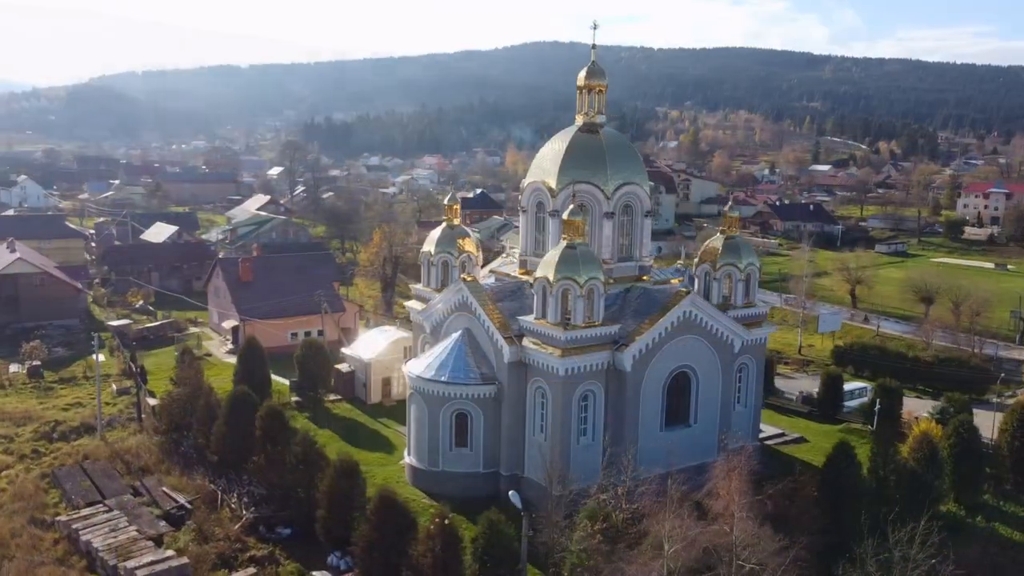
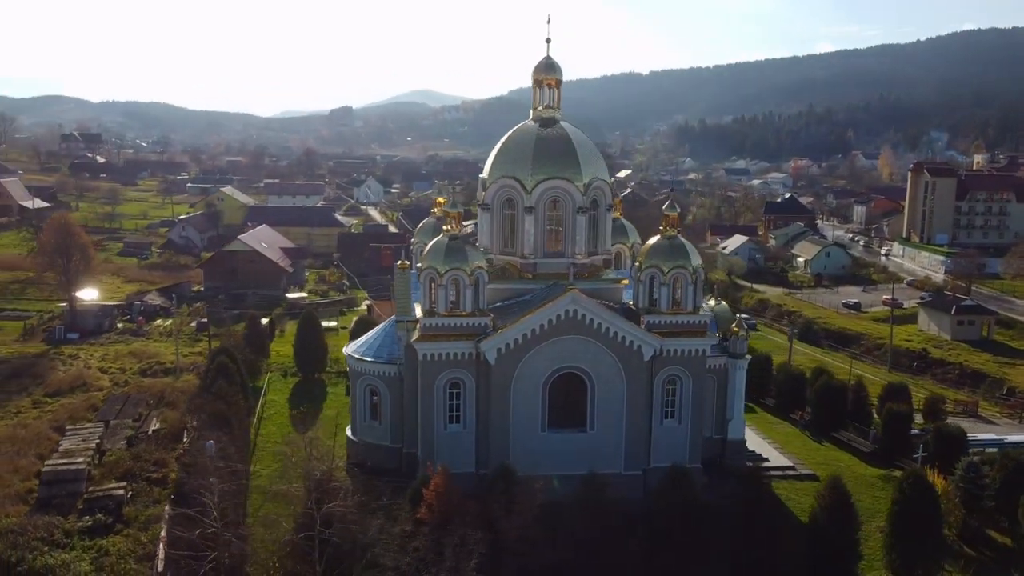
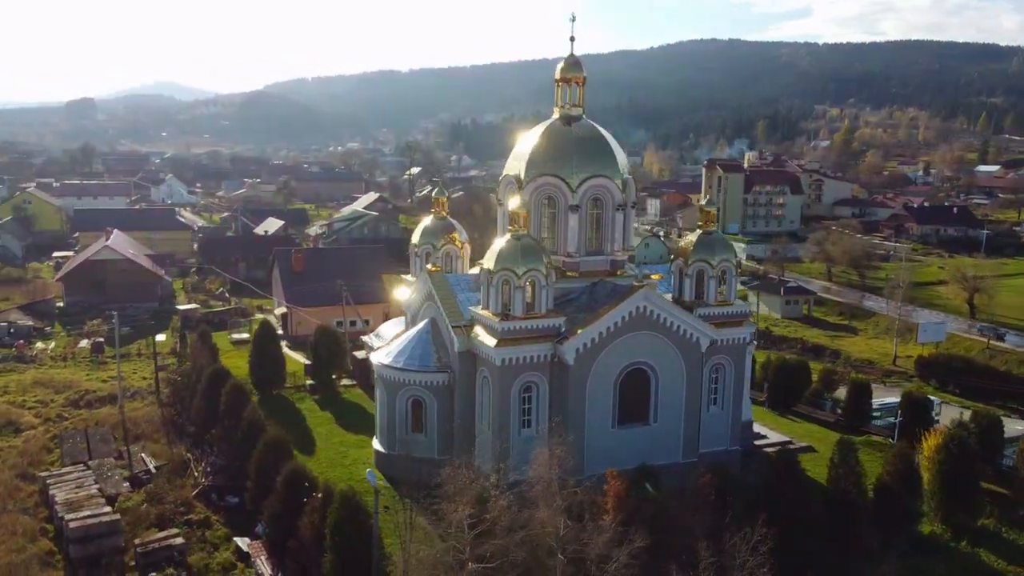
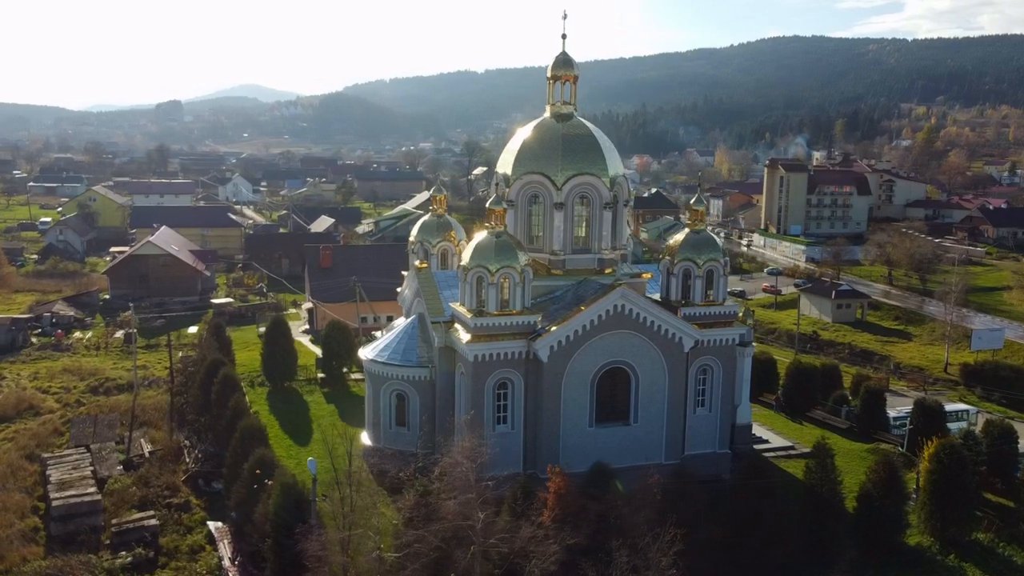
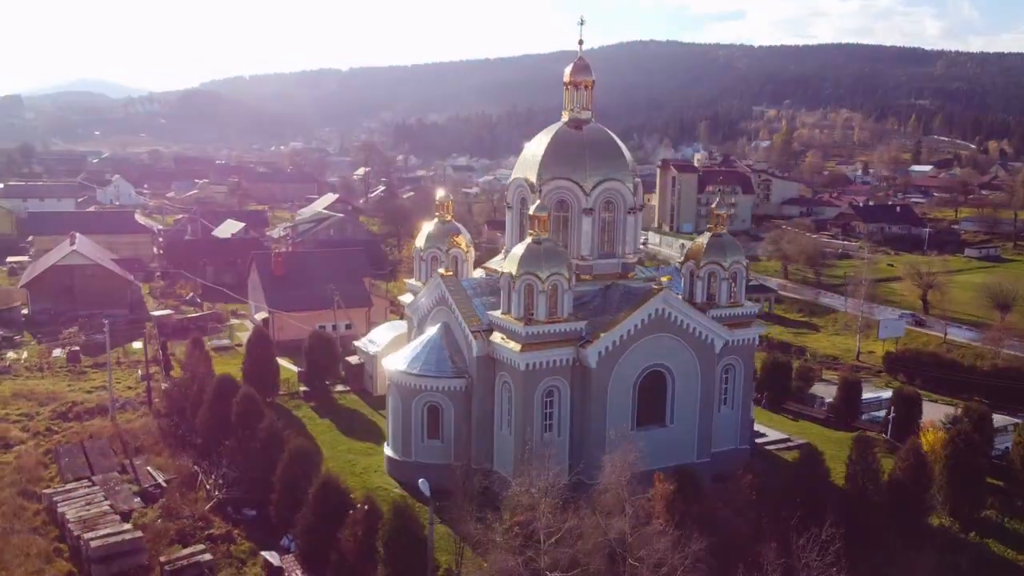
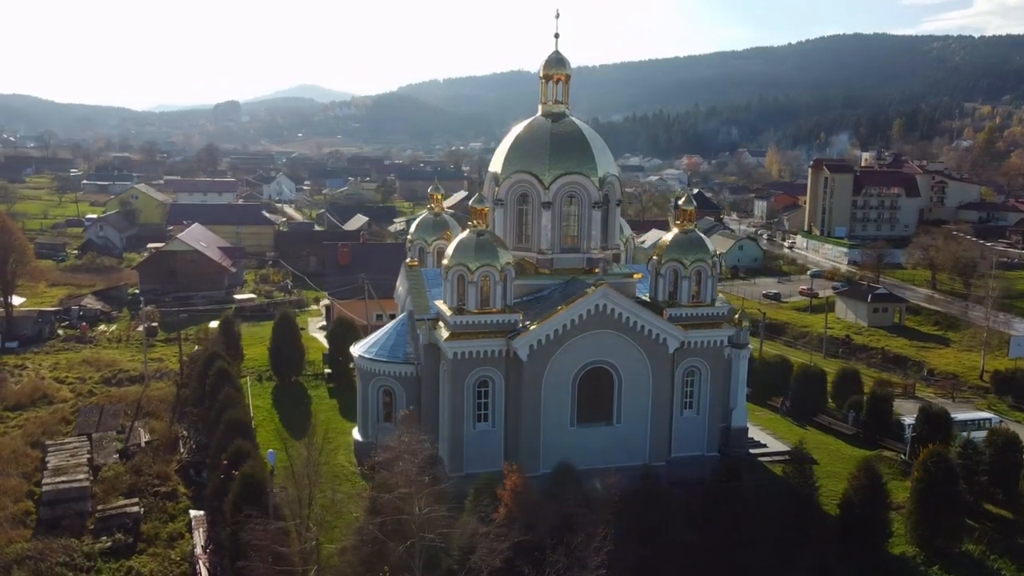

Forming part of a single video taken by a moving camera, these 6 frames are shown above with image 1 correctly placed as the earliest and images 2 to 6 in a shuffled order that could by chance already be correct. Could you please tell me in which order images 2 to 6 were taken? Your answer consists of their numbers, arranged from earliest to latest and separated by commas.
5, 3, 4, 6, 2
